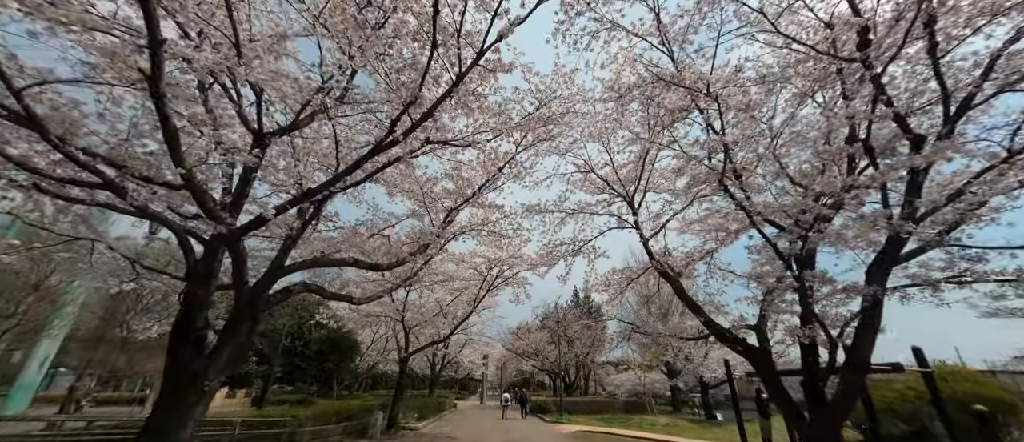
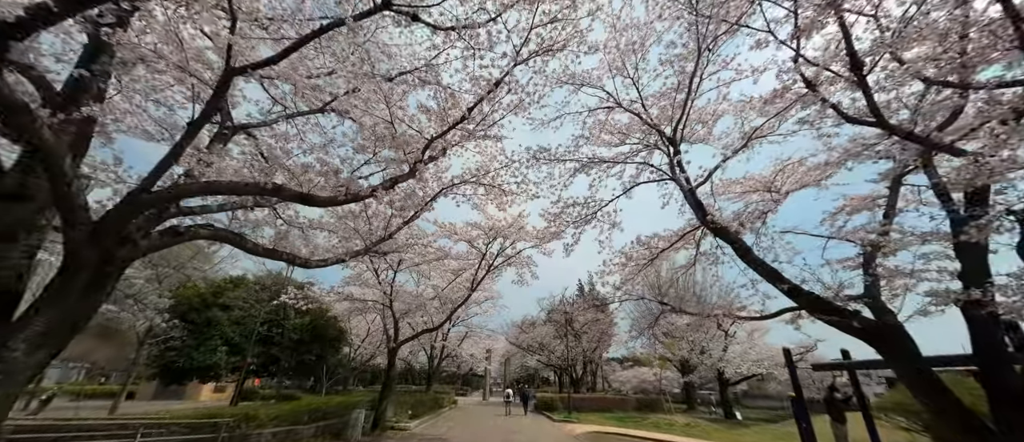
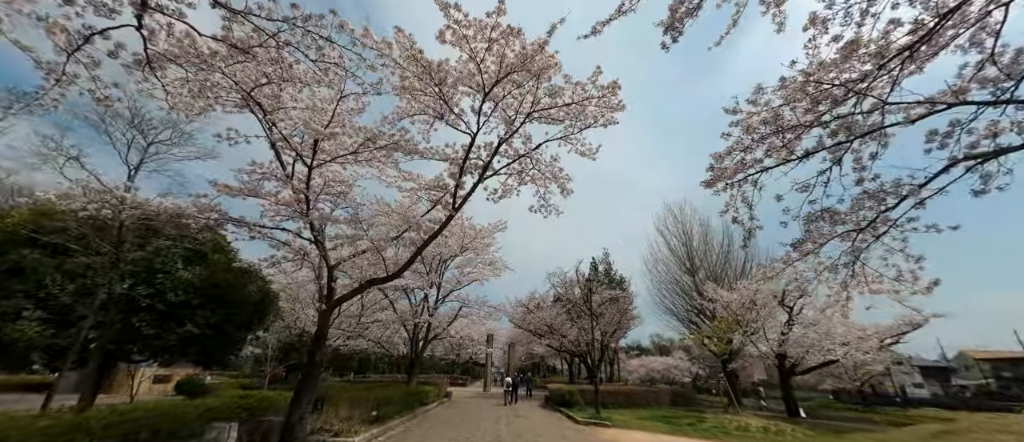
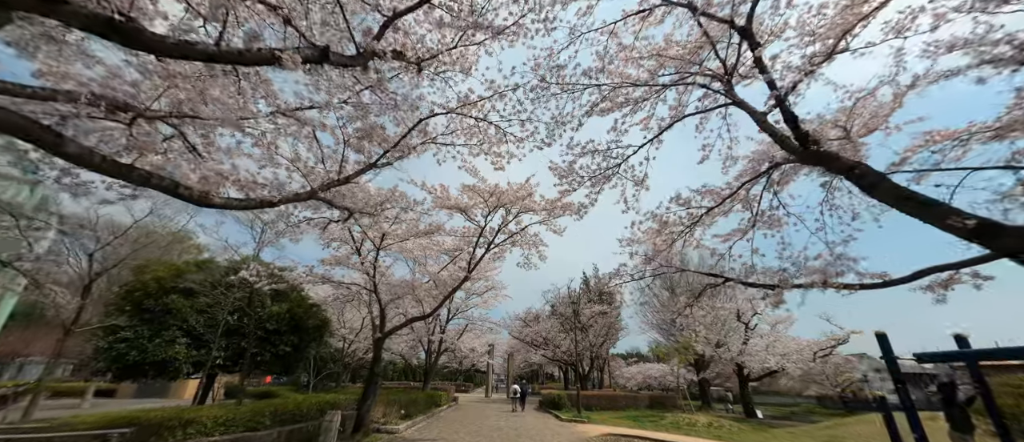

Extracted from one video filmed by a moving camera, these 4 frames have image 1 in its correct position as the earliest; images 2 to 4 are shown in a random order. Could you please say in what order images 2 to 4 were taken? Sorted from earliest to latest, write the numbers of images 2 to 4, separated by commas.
2, 4, 3
